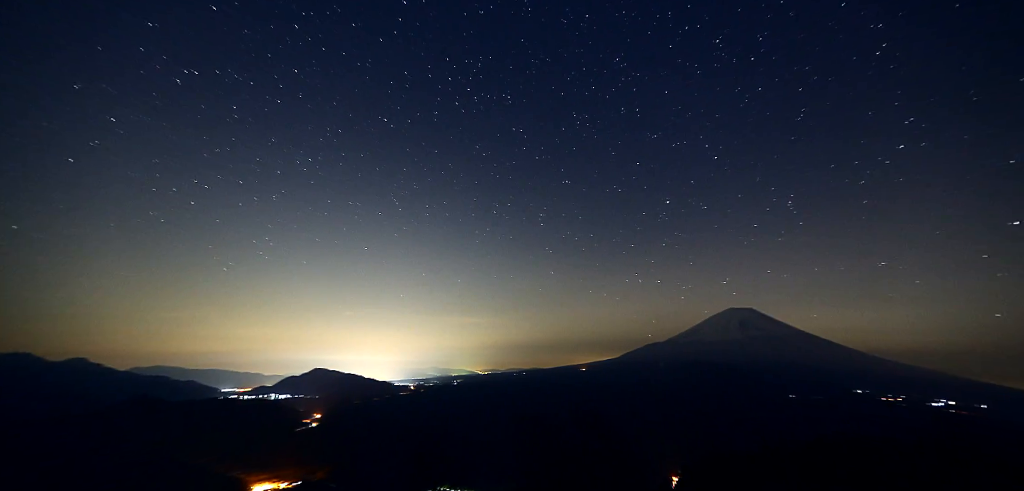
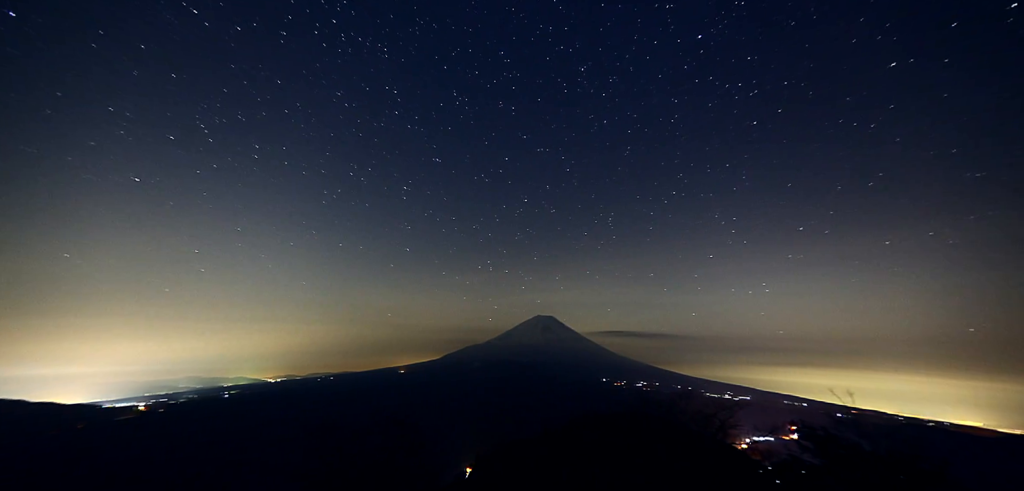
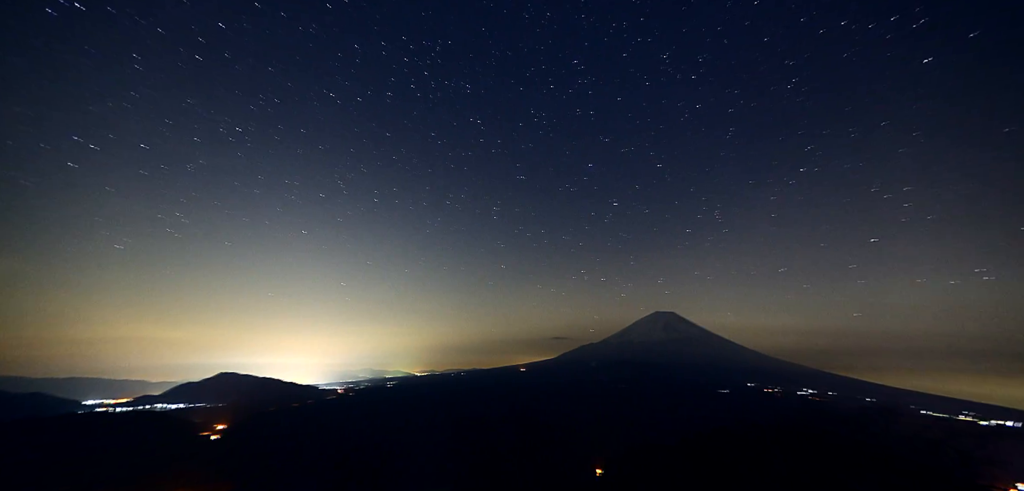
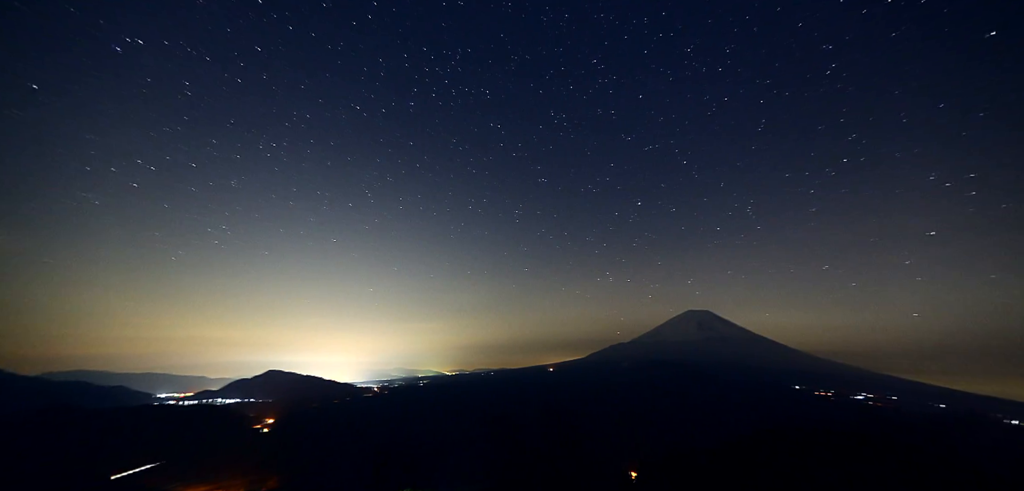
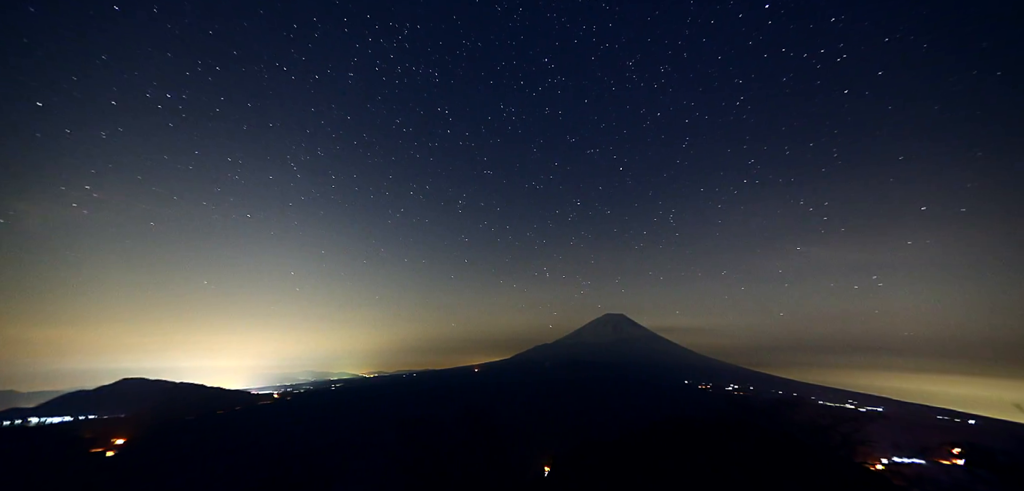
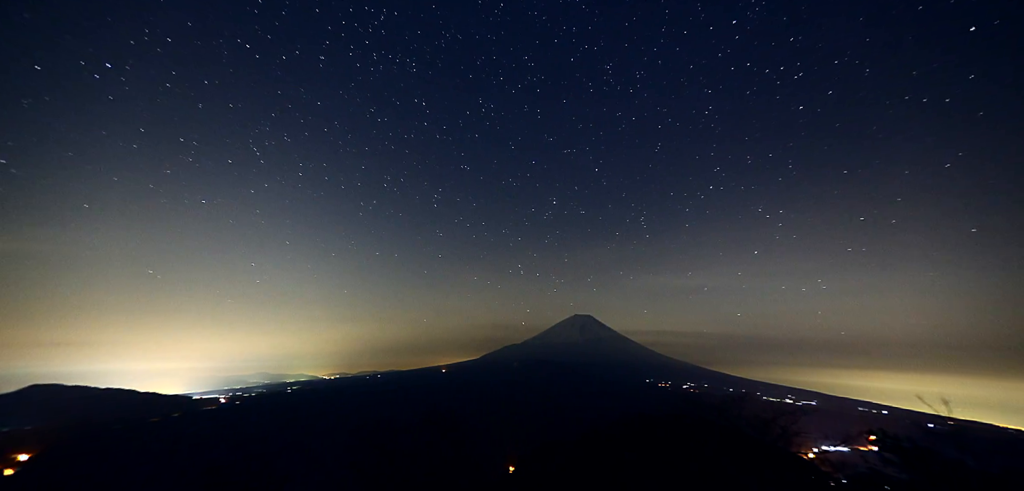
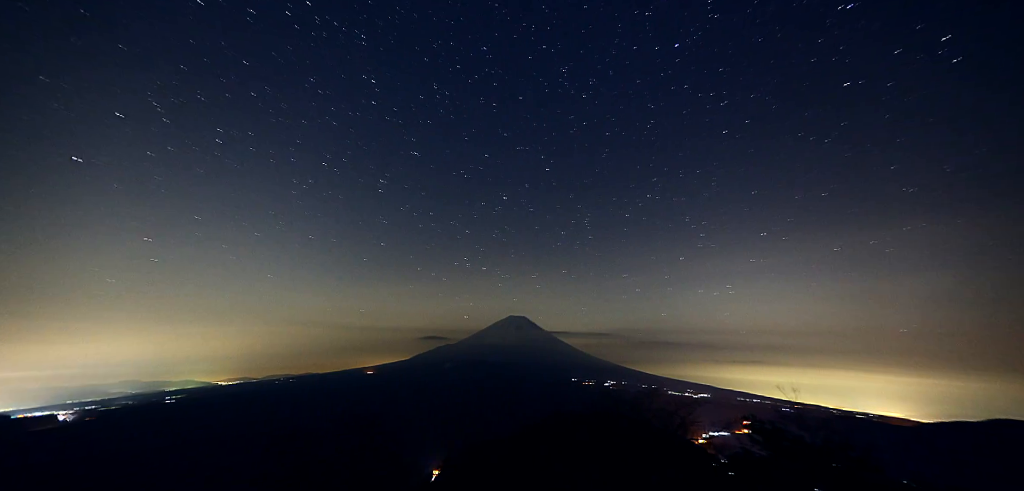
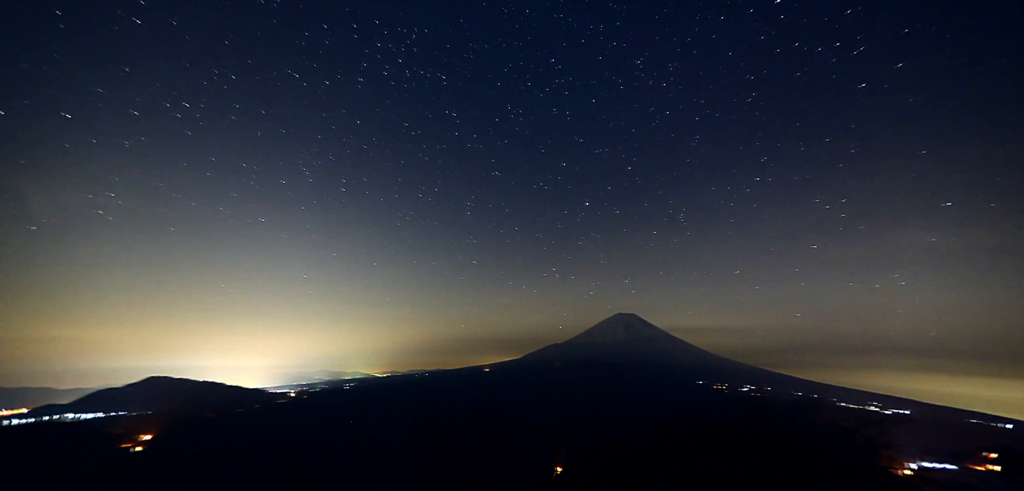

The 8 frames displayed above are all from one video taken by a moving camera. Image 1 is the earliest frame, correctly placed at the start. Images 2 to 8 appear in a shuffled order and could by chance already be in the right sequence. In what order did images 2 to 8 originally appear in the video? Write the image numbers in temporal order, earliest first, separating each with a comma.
4, 3, 8, 5, 6, 2, 7
